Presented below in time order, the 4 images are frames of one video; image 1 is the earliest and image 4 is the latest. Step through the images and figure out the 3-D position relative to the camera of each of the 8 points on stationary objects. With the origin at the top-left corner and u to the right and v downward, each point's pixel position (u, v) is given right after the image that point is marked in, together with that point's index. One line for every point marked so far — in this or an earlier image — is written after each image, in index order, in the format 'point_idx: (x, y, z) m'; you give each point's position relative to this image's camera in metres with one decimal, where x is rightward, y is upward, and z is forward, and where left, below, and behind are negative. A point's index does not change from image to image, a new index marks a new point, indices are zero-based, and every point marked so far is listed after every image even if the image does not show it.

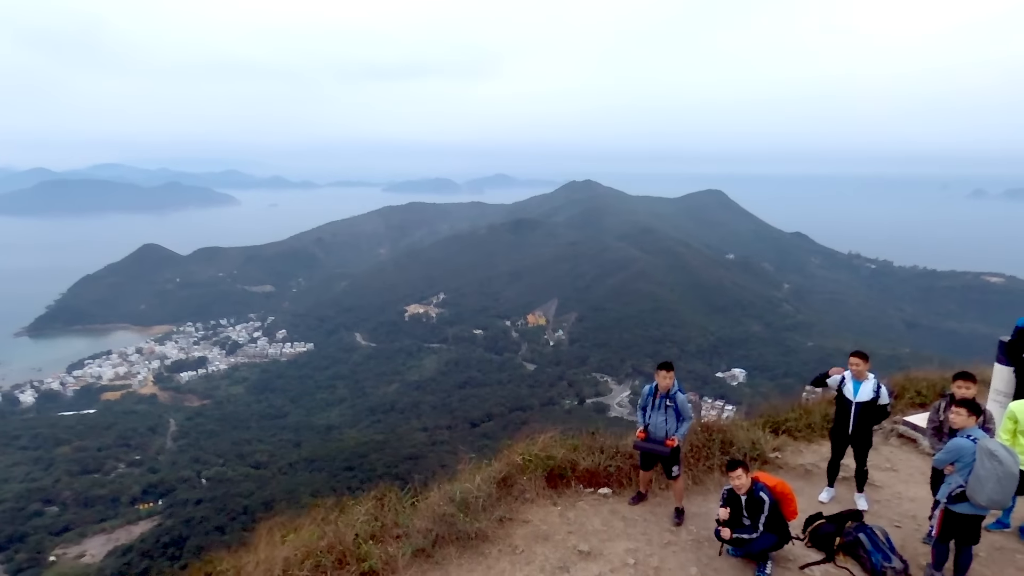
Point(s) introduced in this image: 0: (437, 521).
0: (-0.8, -2.4, +6.2) m
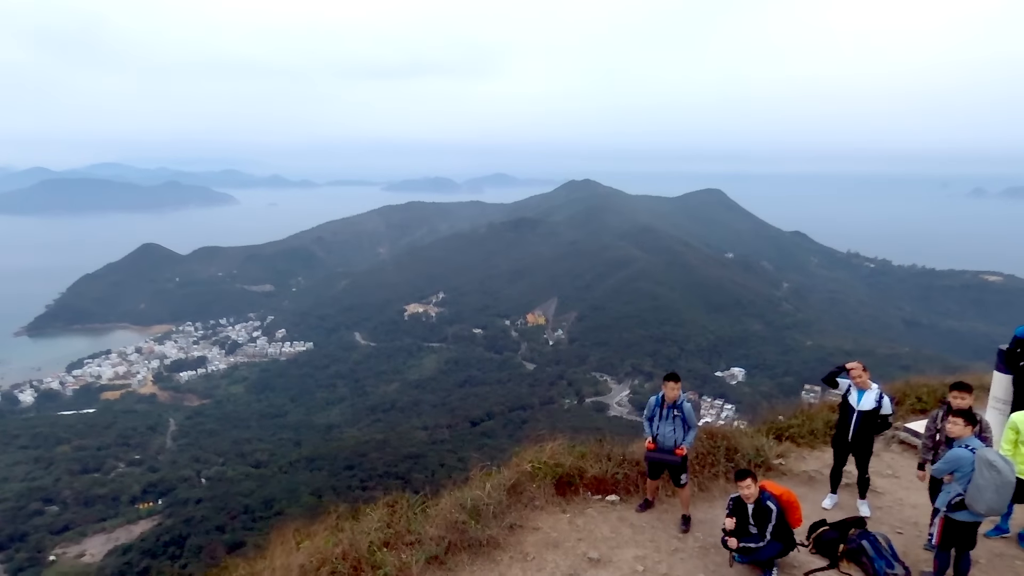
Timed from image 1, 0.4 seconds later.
0: (-0.6, -2.5, +6.4) m
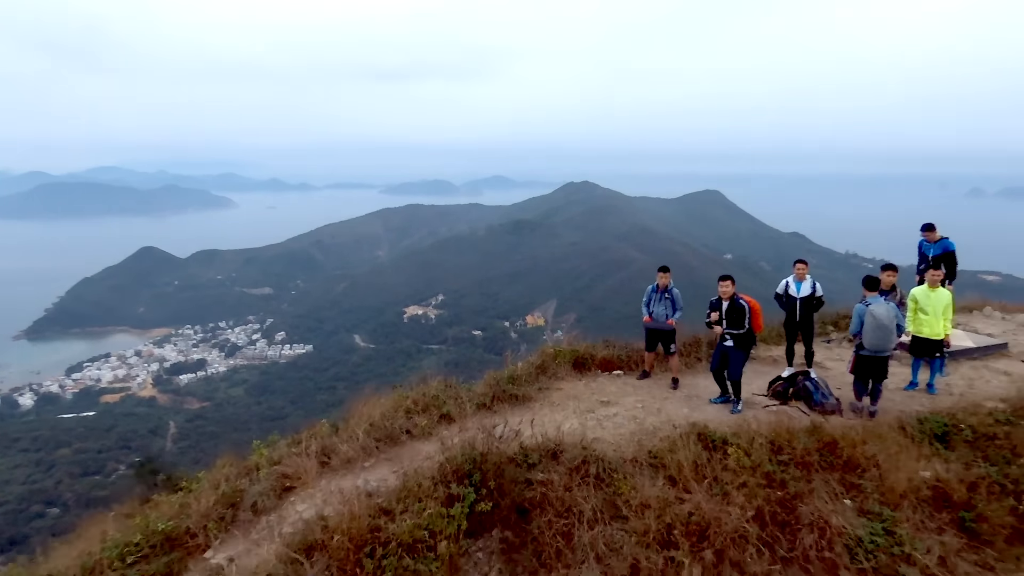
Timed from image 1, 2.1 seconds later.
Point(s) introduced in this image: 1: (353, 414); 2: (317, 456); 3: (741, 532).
0: (-0.3, -1.4, +8.2) m
1: (-2.2, -1.7, +8.3) m
2: (-2.2, -1.9, +6.9) m
3: (+2.1, -2.2, +5.5) m
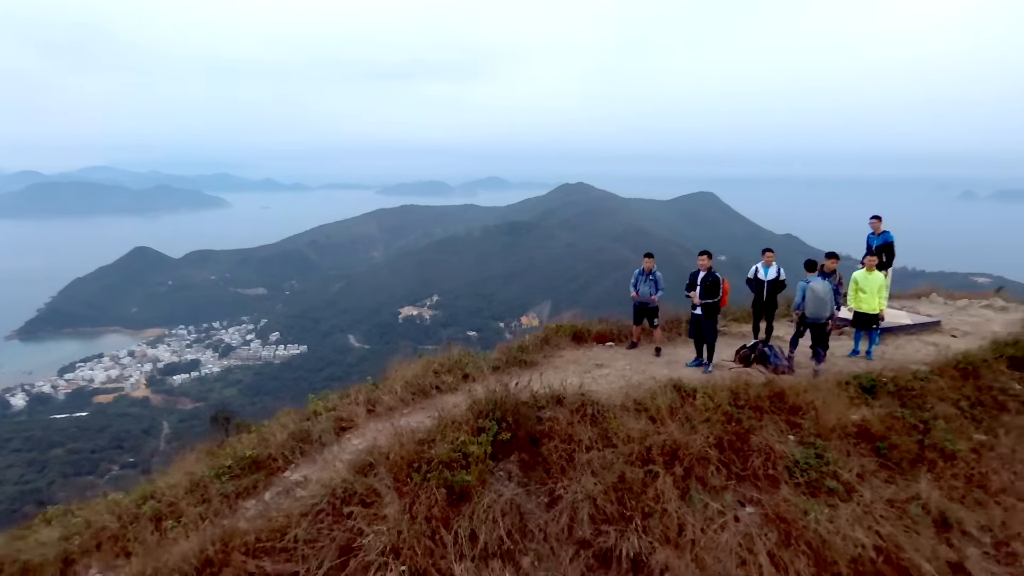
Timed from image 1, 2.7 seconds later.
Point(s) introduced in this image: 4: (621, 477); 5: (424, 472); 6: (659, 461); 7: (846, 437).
0: (-0.1, -1.1, +9.8) m
1: (-2.0, -1.4, +9.8) m
2: (-2.1, -1.6, +8.5) m
3: (+2.2, -1.9, +7.1) m
4: (+1.2, -2.1, +6.8) m
5: (-1.0, -2.1, +6.9) m
6: (+1.7, -2.0, +7.0) m
7: (+4.2, -1.9, +7.6) m
